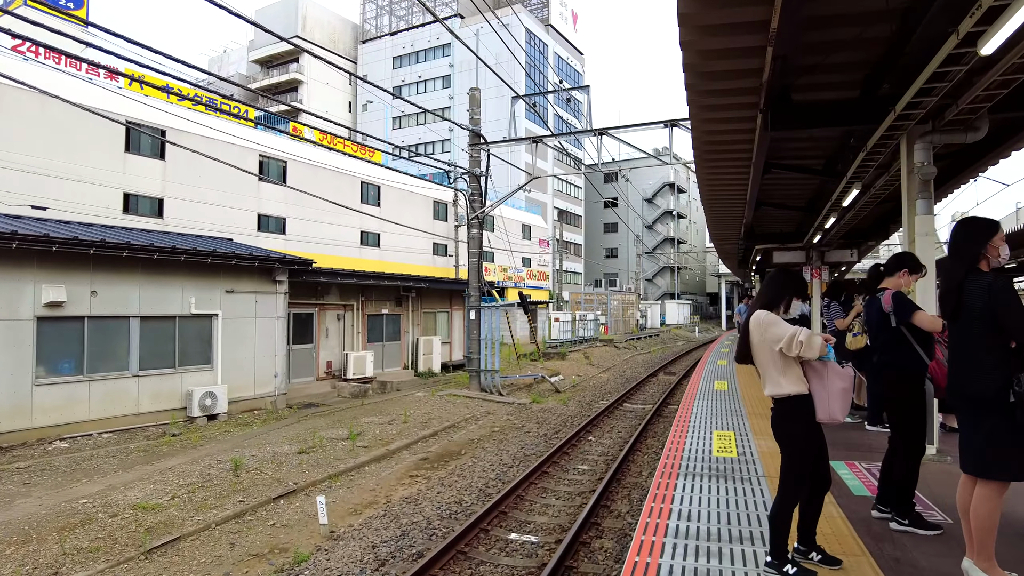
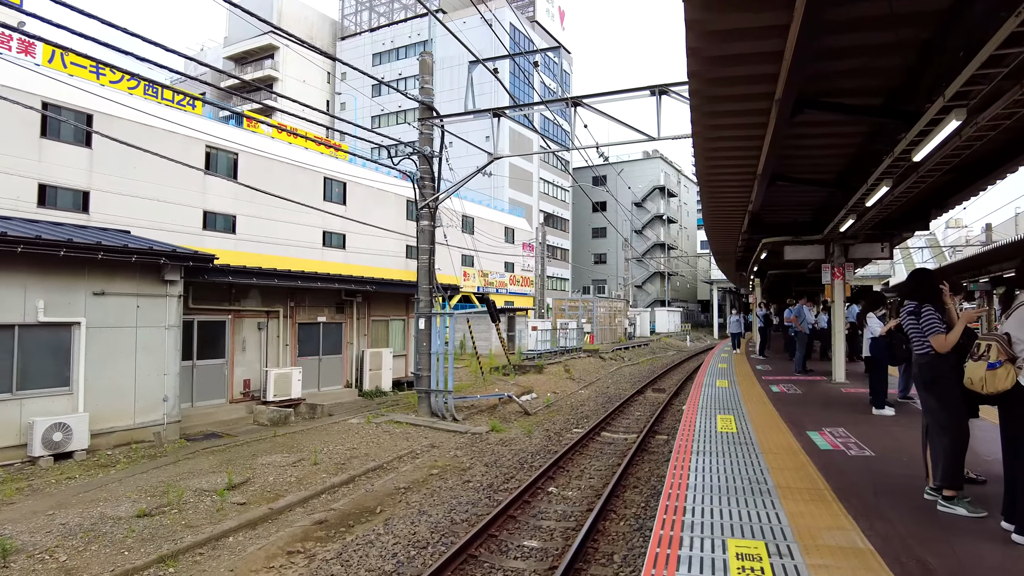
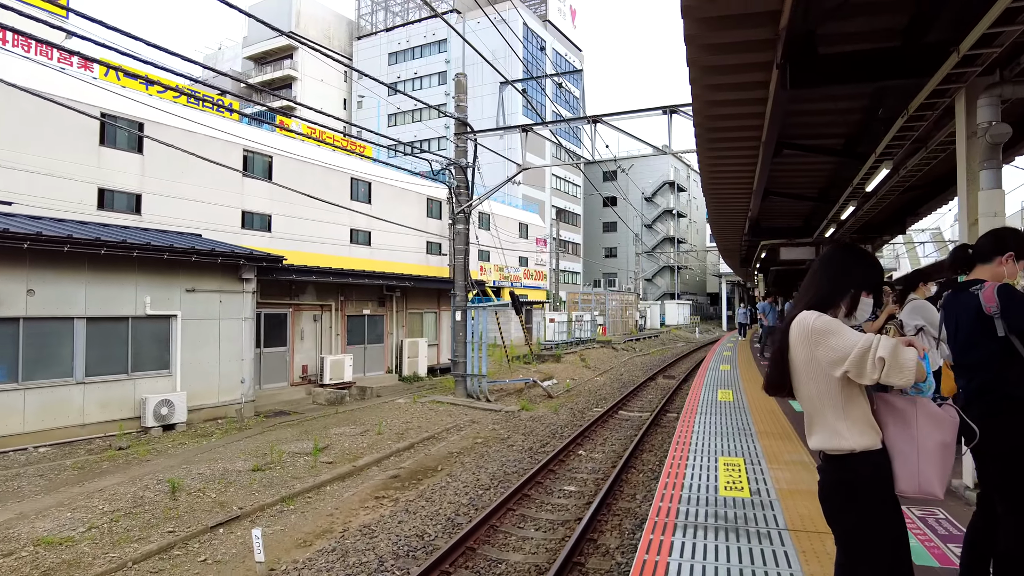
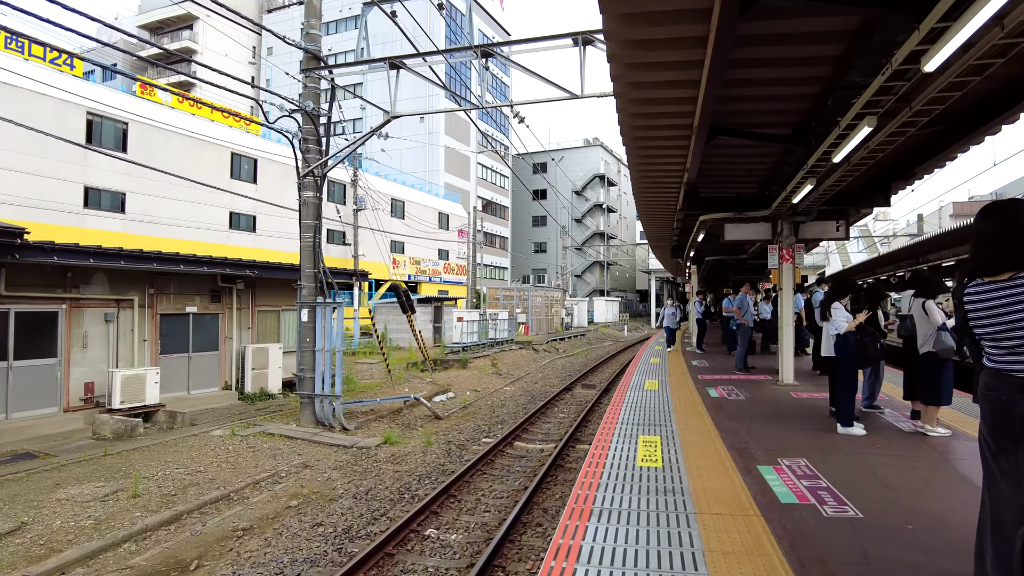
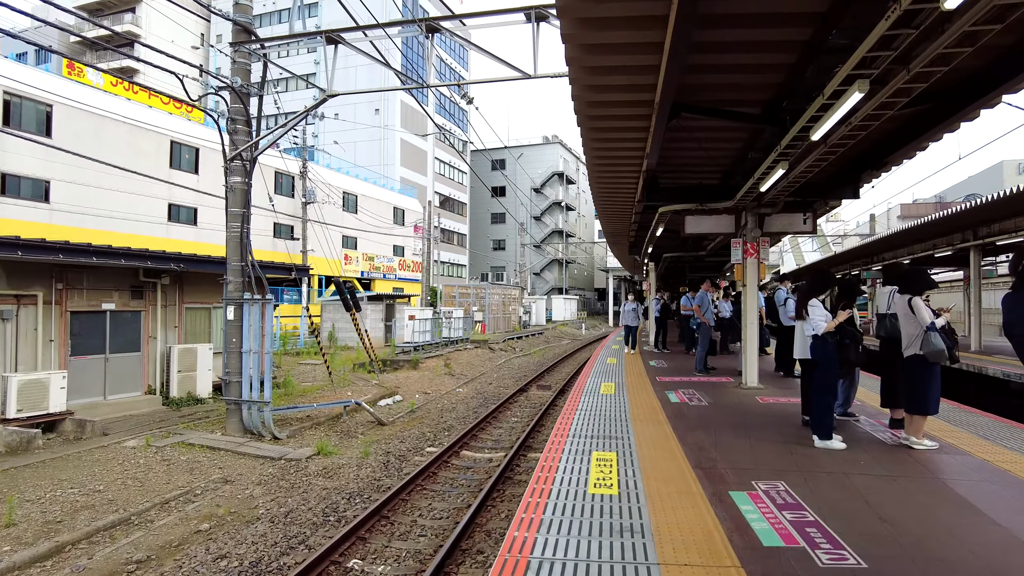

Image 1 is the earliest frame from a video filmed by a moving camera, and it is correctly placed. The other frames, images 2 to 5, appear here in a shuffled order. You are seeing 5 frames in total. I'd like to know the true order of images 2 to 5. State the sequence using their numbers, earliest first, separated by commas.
3, 2, 4, 5
